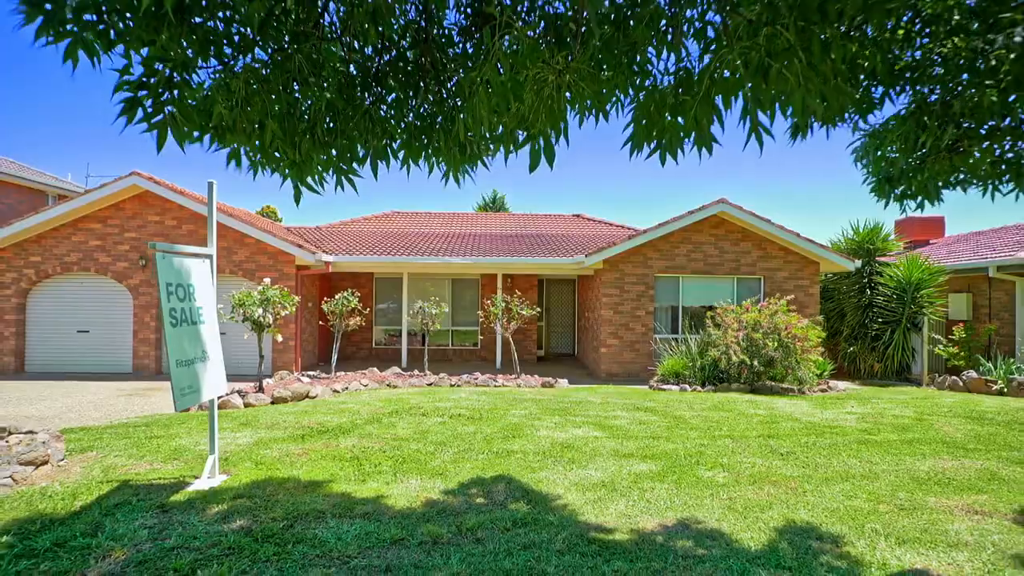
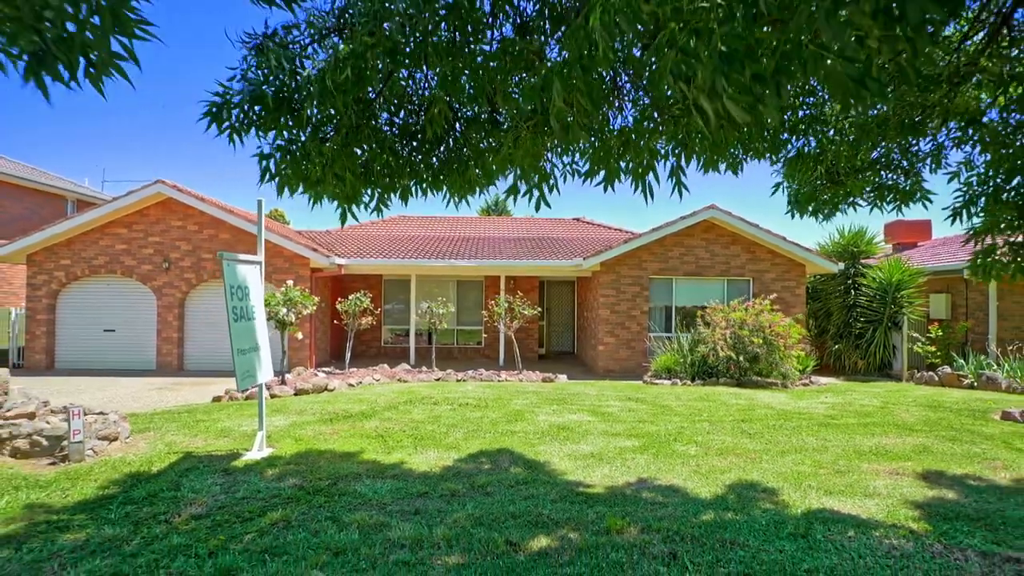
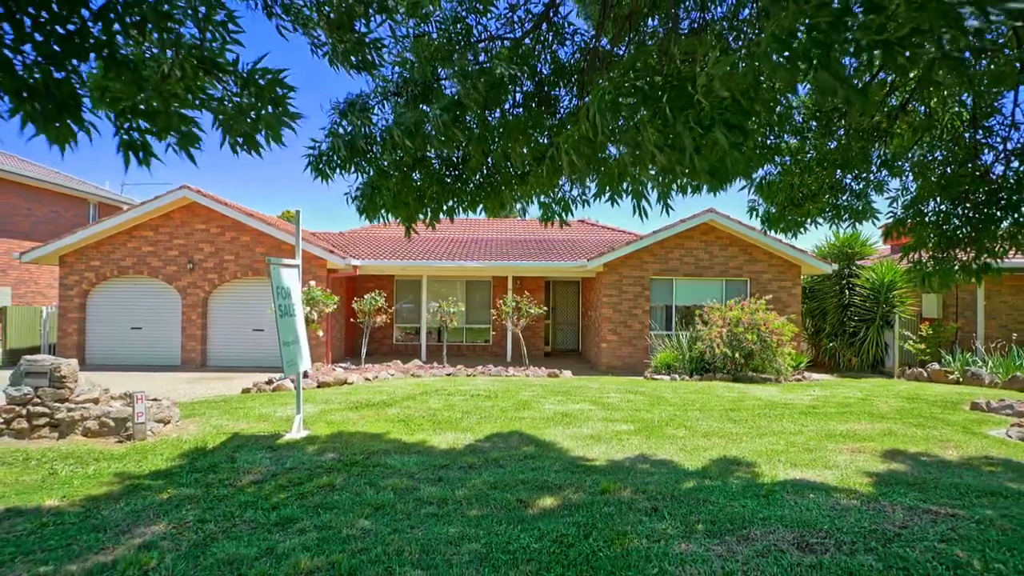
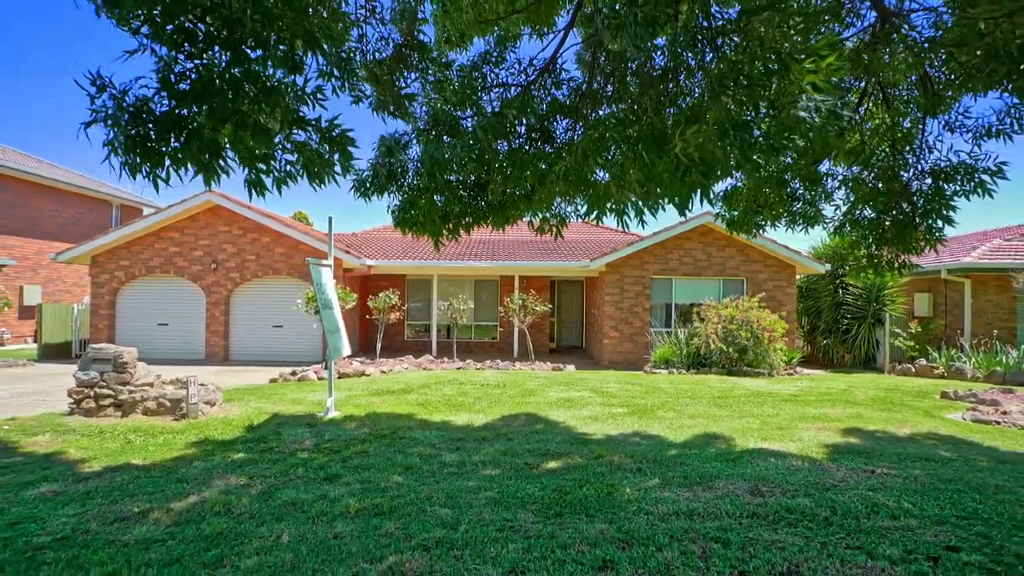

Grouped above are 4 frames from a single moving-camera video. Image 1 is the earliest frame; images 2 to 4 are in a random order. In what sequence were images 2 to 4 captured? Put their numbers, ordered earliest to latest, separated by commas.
2, 3, 4
